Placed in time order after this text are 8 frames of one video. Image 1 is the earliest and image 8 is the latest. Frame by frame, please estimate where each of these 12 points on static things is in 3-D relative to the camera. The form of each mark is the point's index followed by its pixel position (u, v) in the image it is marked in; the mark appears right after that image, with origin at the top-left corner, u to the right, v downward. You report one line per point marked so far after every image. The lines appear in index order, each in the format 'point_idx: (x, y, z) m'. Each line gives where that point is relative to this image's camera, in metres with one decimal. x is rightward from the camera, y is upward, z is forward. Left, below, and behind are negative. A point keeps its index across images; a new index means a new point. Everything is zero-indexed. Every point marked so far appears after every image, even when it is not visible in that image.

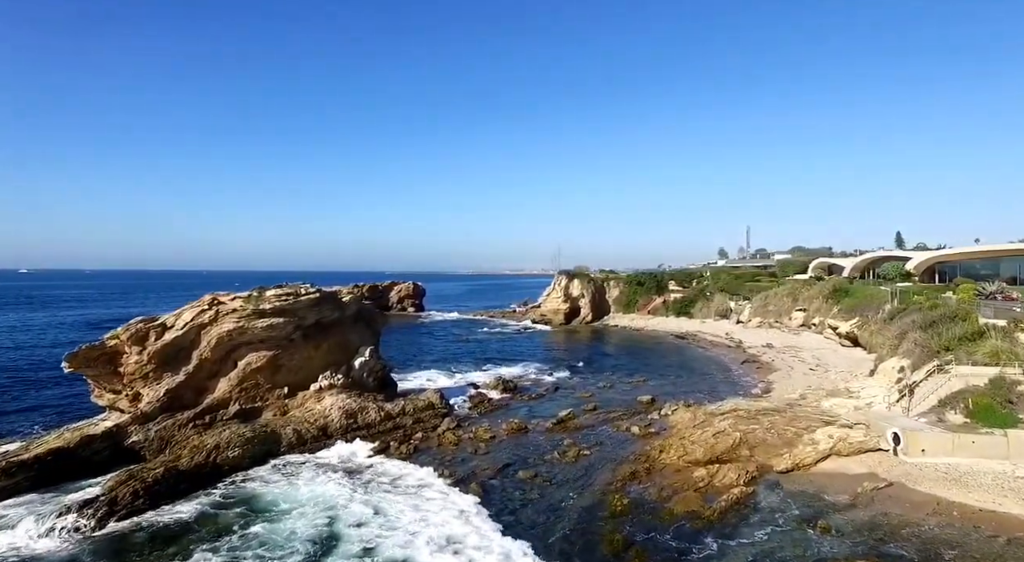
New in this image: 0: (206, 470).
0: (-9.5, -5.9, +19.4) m
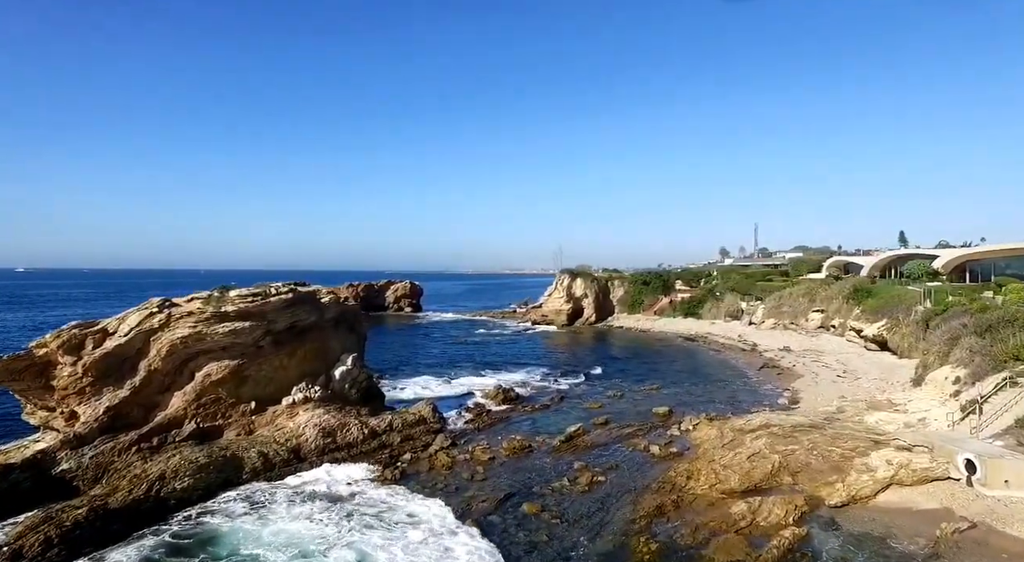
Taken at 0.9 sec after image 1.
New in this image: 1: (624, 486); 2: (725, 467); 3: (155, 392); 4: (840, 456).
0: (-9.5, -5.8, +16.2) m
1: (+3.5, -6.4, +19.5) m
2: (+6.7, -5.9, +19.7) m
3: (-11.0, -3.4, +19.3) m
4: (+10.4, -5.5, +19.9) m
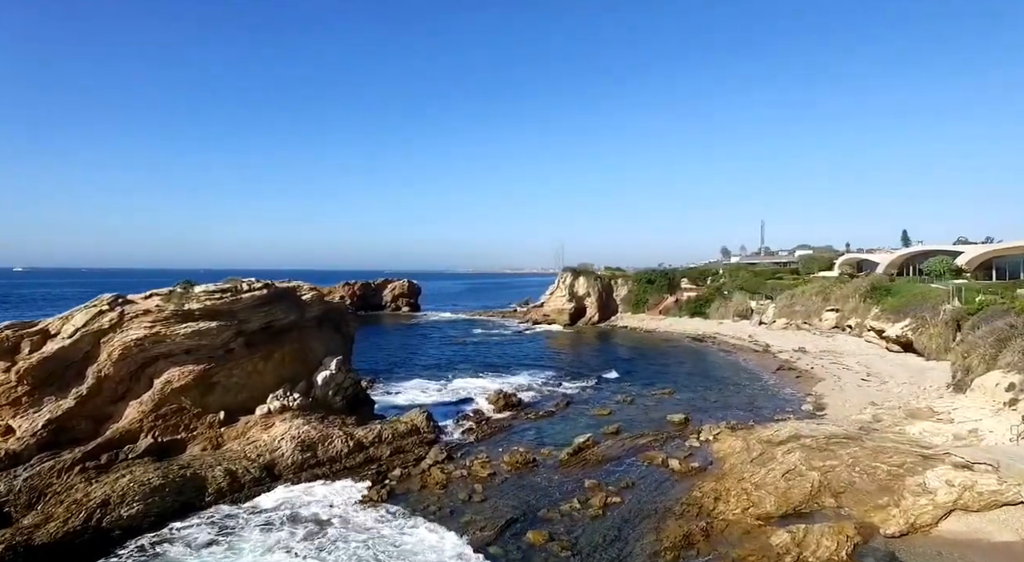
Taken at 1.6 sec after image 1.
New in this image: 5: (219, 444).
0: (-9.4, -5.6, +13.8) m
1: (+3.6, -6.2, +17.1) m
2: (+6.8, -5.7, +17.3) m
3: (-10.9, -3.3, +16.9) m
4: (+10.5, -5.4, +17.5) m
5: (-8.4, -4.7, +18.0) m
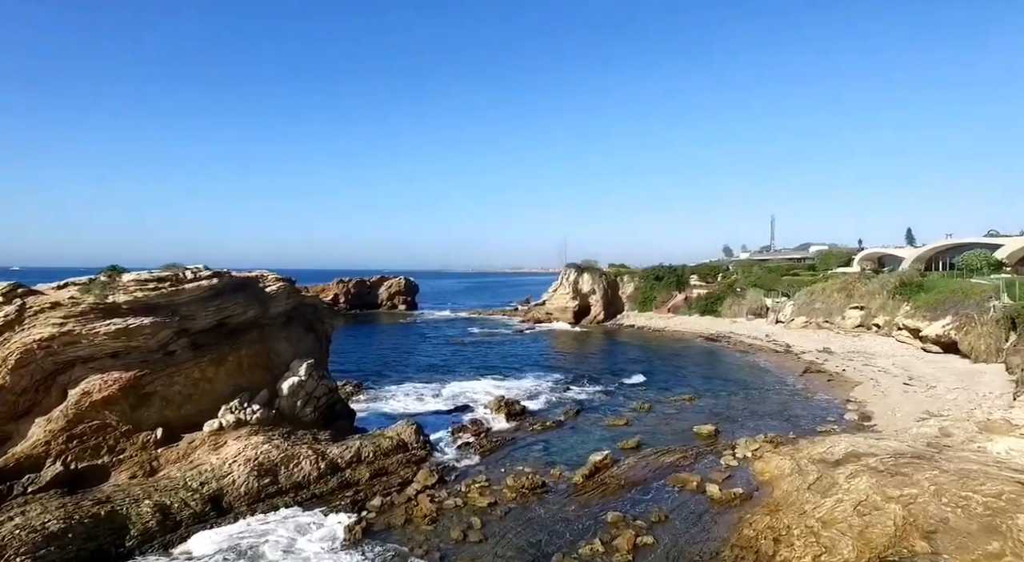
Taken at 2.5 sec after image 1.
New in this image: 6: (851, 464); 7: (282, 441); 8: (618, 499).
0: (-9.3, -5.3, +10.2) m
1: (+3.7, -5.9, +13.6) m
2: (+6.9, -5.4, +13.8) m
3: (-10.8, -2.9, +13.3) m
4: (+10.6, -5.0, +14.0) m
5: (-8.3, -4.3, +14.5) m
6: (+9.4, -5.1, +17.5) m
7: (-6.1, -4.2, +16.7) m
8: (+2.8, -5.8, +16.7) m
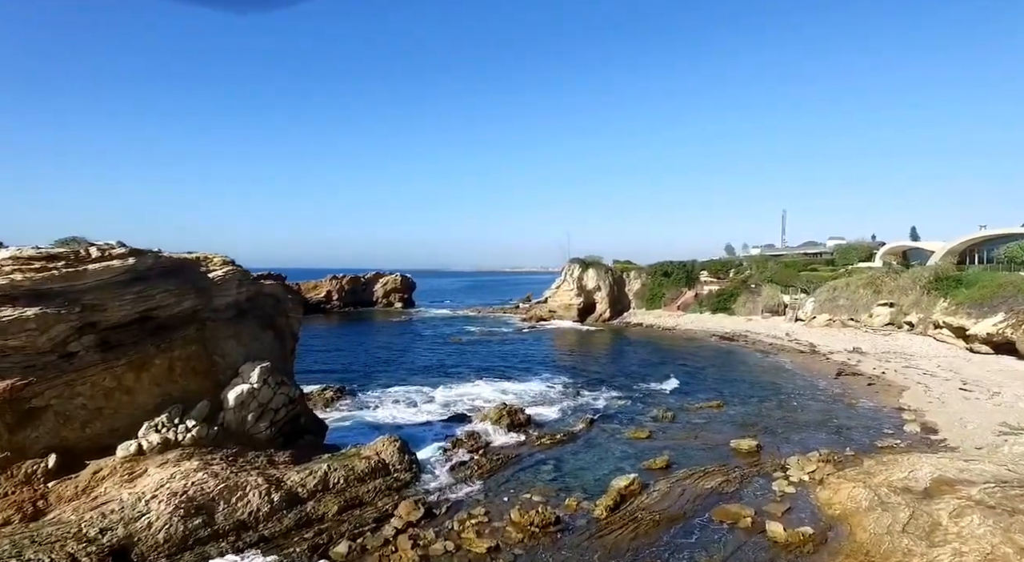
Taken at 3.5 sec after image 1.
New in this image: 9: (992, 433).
0: (-9.1, -4.9, +6.5) m
1: (+3.8, -5.5, +9.9) m
2: (+7.1, -5.0, +10.1) m
3: (-10.6, -2.5, +9.6) m
4: (+10.7, -4.7, +10.3) m
5: (-8.2, -4.0, +10.8) m
6: (+9.6, -4.7, +13.8) m
7: (-6.0, -3.8, +13.0) m
8: (+3.0, -5.4, +13.0) m
9: (+15.0, -4.7, +19.6) m
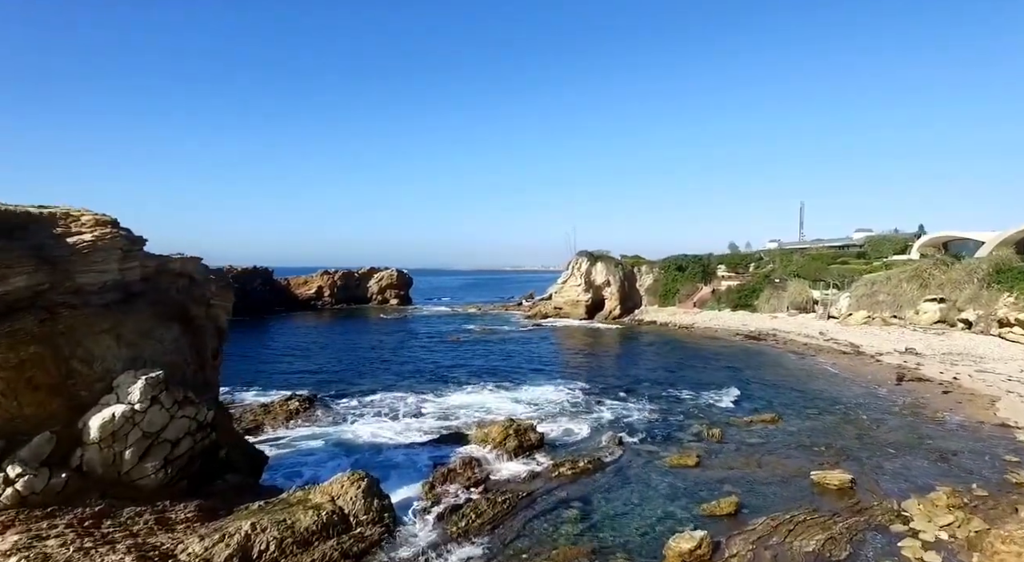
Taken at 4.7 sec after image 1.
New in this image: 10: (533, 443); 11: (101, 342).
0: (-8.9, -4.4, +1.6) m
1: (+4.1, -5.0, +4.9) m
2: (+7.3, -4.5, +5.1) m
3: (-10.4, -2.0, +4.7) m
4: (+11.0, -4.2, +5.3) m
5: (-7.9, -3.4, +5.8) m
6: (+9.8, -4.2, +8.8) m
7: (-5.7, -3.3, +8.0) m
8: (+3.2, -4.9, +8.0) m
9: (+15.3, -4.3, +14.6) m
10: (+0.6, -4.5, +17.5) m
11: (-6.4, -0.9, +9.9) m
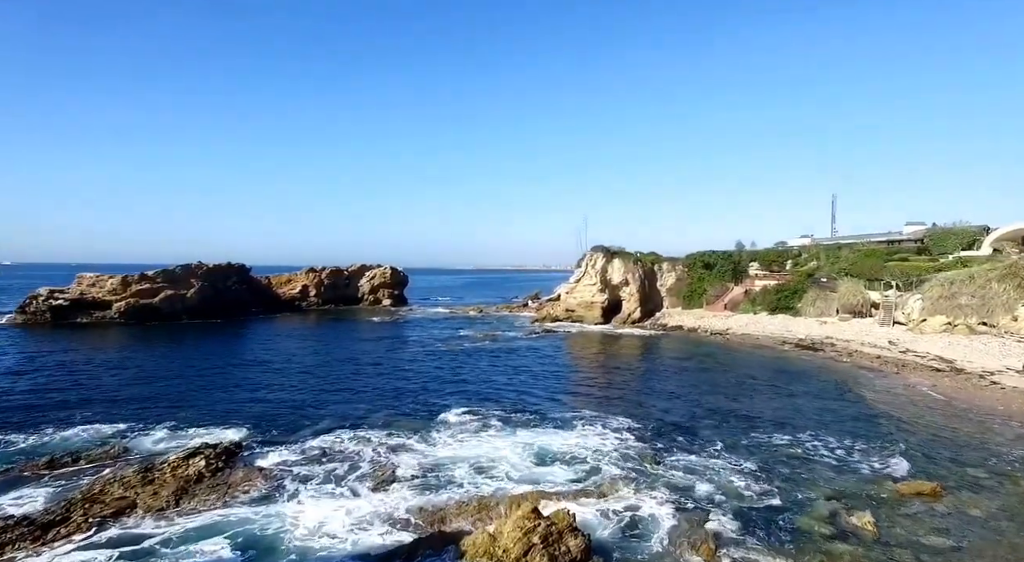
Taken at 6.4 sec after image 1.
0: (-8.5, -4.3, -6.1) m
1: (+4.5, -5.0, -2.8) m
2: (+7.7, -4.4, -2.5) m
3: (-10.0, -1.9, -3.0) m
4: (+11.4, -4.1, -2.4) m
5: (-7.5, -3.3, -1.9) m
6: (+10.2, -4.2, +1.1) m
7: (-5.3, -3.2, +0.4) m
8: (+3.6, -4.9, +0.4) m
9: (+15.7, -4.2, +6.9) m
10: (+1.0, -4.4, +9.9) m
11: (-6.0, -0.8, +2.2) m
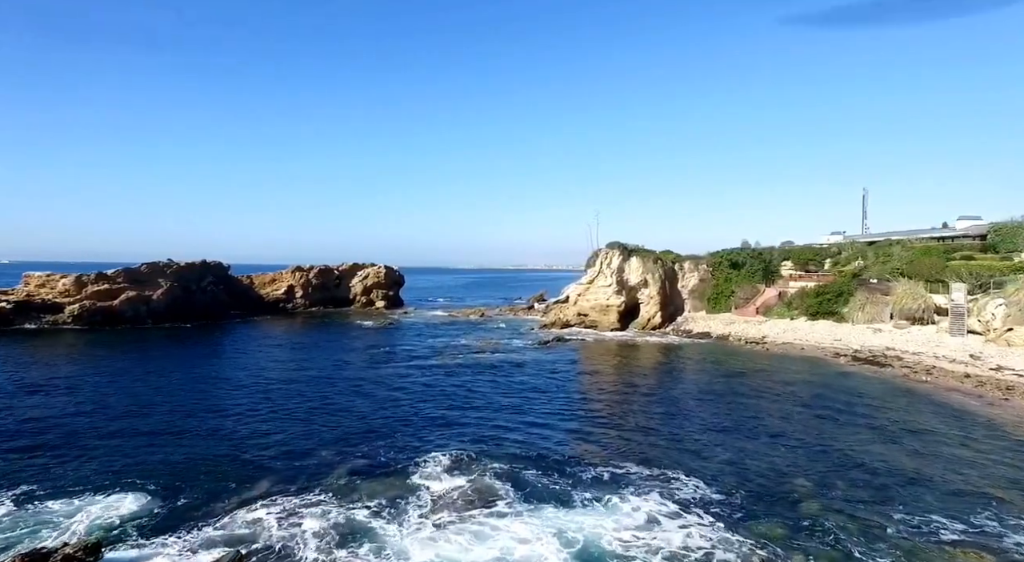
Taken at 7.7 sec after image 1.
0: (-8.1, -4.3, -12.3) m
1: (+4.9, -5.0, -9.0) m
2: (+8.1, -4.5, -8.8) m
3: (-9.6, -1.9, -9.2) m
4: (+11.8, -4.2, -8.6) m
5: (-7.1, -3.4, -8.1) m
6: (+10.6, -4.2, -5.1) m
7: (-4.9, -3.3, -5.9) m
8: (+4.0, -4.9, -5.9) m
9: (+16.1, -4.3, +0.7) m
10: (+1.4, -4.5, +3.6) m
11: (-5.6, -0.9, -4.0) m
